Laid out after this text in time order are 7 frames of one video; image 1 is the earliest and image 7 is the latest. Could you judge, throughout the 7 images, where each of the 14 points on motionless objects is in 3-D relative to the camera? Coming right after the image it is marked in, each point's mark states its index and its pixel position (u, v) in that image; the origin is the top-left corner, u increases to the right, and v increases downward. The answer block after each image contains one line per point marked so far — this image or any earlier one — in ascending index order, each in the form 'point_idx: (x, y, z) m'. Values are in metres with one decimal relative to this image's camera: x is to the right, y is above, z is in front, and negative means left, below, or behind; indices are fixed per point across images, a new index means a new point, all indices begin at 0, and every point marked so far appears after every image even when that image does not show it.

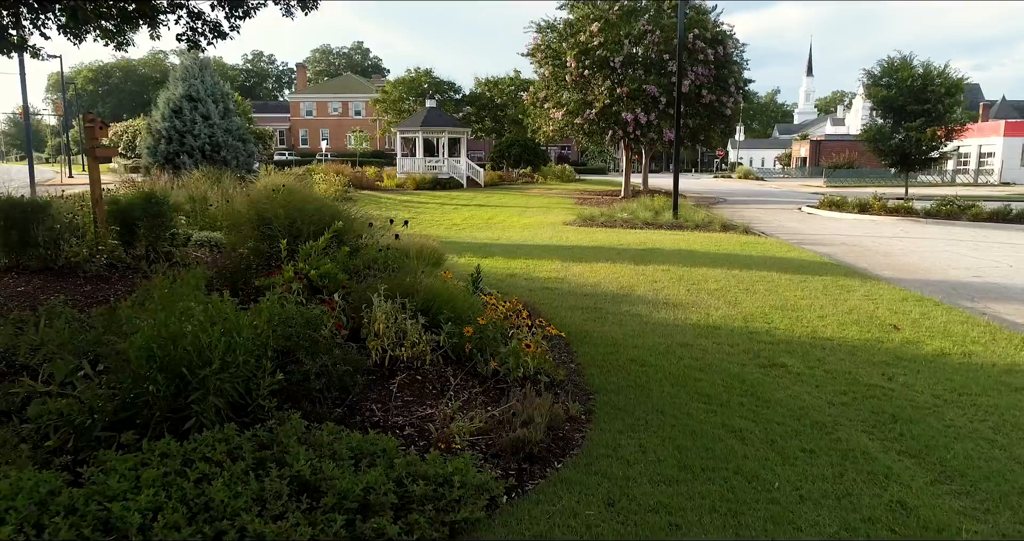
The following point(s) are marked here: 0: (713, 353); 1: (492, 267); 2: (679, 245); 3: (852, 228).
0: (+1.4, -0.6, +4.8) m
1: (-0.3, +0.1, +9.4) m
2: (+2.7, +0.4, +11.6) m
3: (+7.4, +0.9, +15.8) m
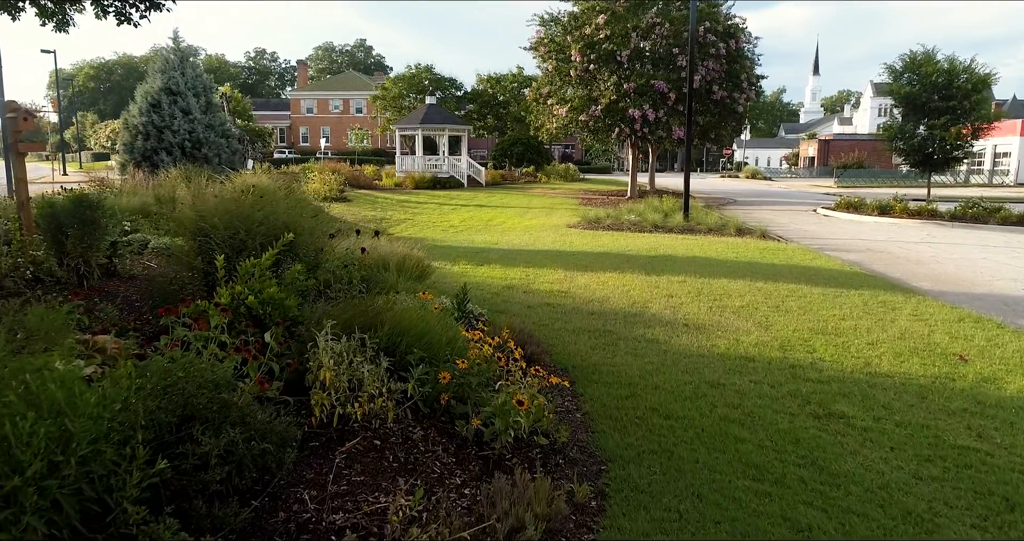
0: (+1.3, -0.7, +3.9) m
1: (-0.3, -0.1, +8.5) m
2: (+2.7, +0.3, +10.6) m
3: (+7.4, +0.8, +14.9) m
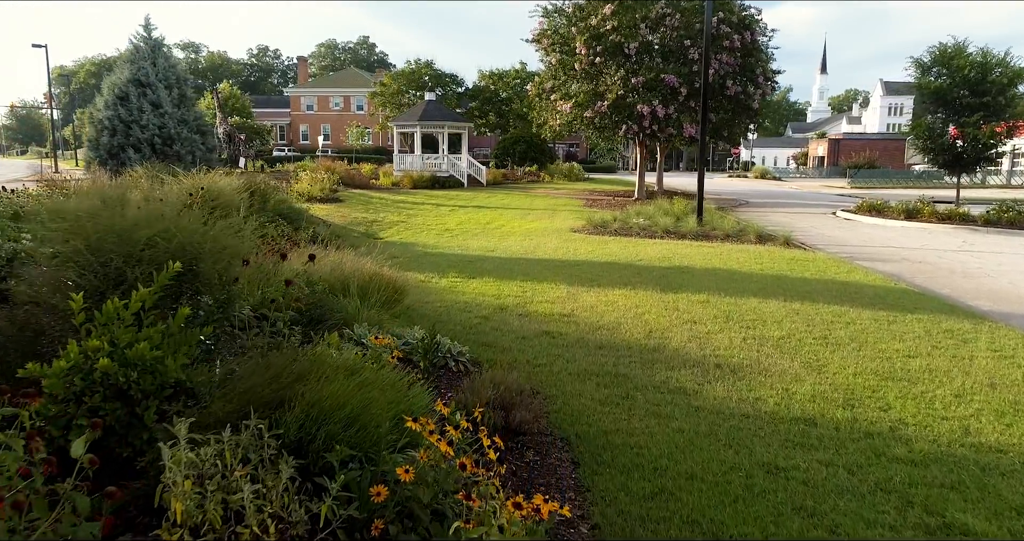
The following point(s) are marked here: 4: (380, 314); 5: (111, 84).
0: (+1.2, -0.9, +2.8) m
1: (-0.4, -0.2, +7.4) m
2: (+2.6, +0.1, +9.5) m
3: (+7.4, +0.6, +13.7) m
4: (-0.9, -0.3, +4.8) m
5: (-7.0, +3.3, +12.6) m
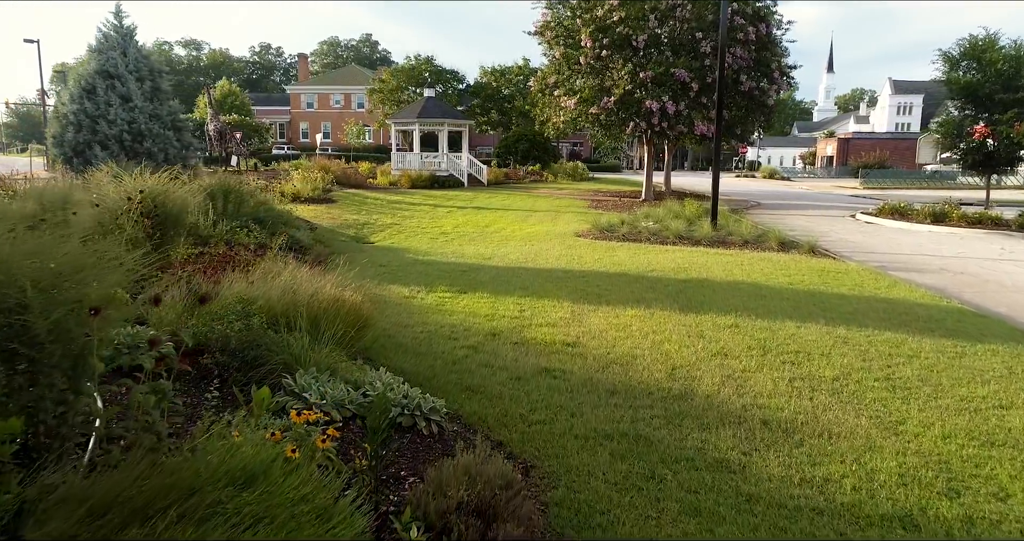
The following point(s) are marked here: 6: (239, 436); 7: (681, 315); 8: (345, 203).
0: (+1.2, -1.0, +1.8) m
1: (-0.4, -0.4, +6.4) m
2: (+2.6, 0.0, +8.5) m
3: (+7.4, +0.5, +12.6) m
4: (-0.9, -0.4, +3.8) m
5: (-7.0, +3.1, +11.6) m
6: (-0.9, -0.5, +2.4) m
7: (+1.4, -0.4, +6.1) m
8: (-4.4, +1.8, +18.9) m
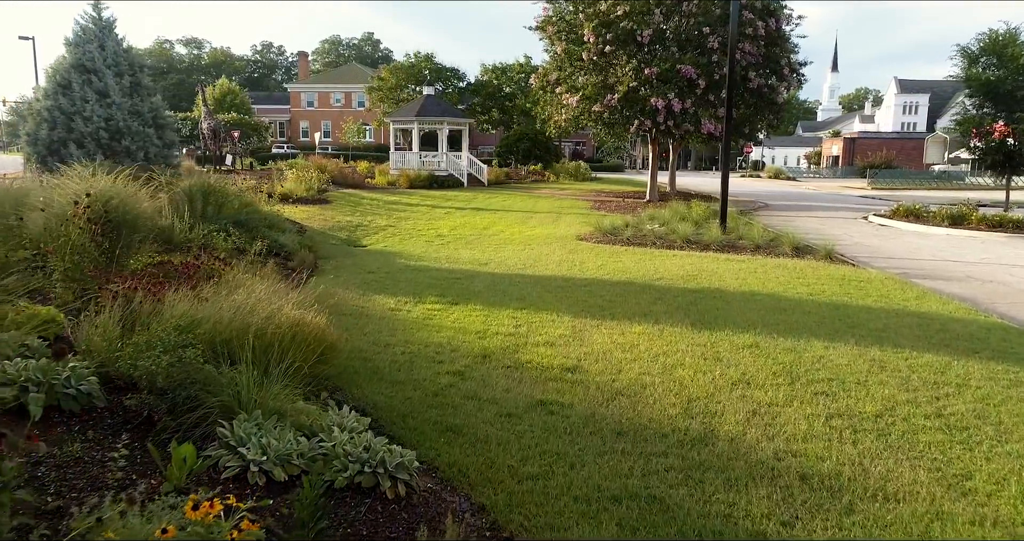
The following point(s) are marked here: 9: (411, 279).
0: (+1.1, -1.1, +1.1) m
1: (-0.4, -0.5, +5.7) m
2: (+2.5, -0.1, +7.8) m
3: (+7.4, +0.4, +12.0) m
4: (-1.0, -0.5, +3.1) m
5: (-7.0, +3.1, +11.0) m
6: (-0.9, -0.6, +1.7) m
7: (+1.4, -0.5, +5.5) m
8: (-4.4, +1.7, +18.3) m
9: (-1.2, -0.1, +8.3) m
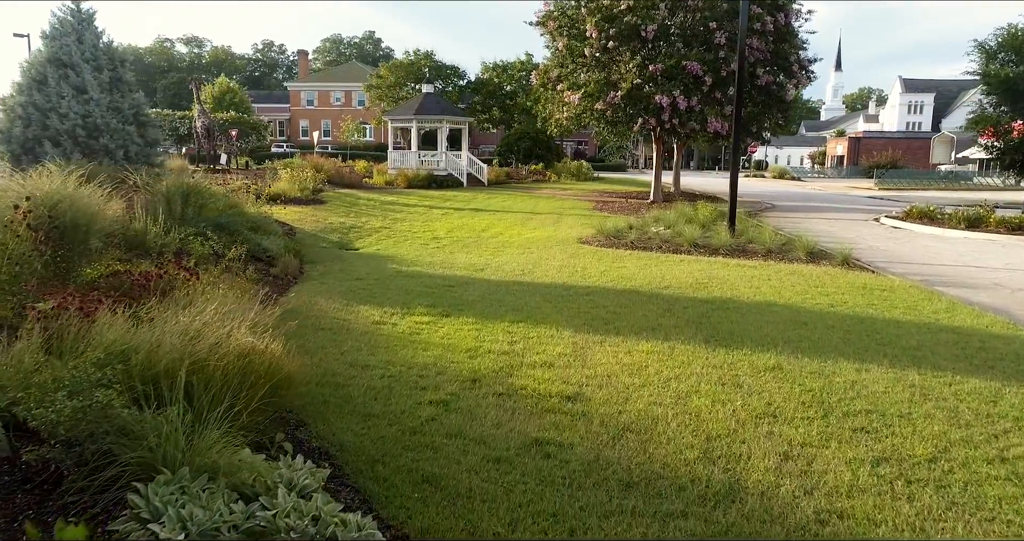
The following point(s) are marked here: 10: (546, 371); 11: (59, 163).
0: (+1.0, -1.2, +0.6) m
1: (-0.5, -0.5, +5.2) m
2: (+2.5, -0.2, +7.3) m
3: (+7.4, +0.3, +11.4) m
4: (-1.0, -0.6, +2.6) m
5: (-7.1, +3.0, +10.5) m
6: (-1.0, -0.7, +1.2) m
7: (+1.4, -0.6, +5.0) m
8: (-4.4, +1.6, +17.7) m
9: (-1.2, -0.2, +7.8) m
10: (+0.2, -0.6, +4.6) m
11: (-5.9, +1.4, +9.3) m
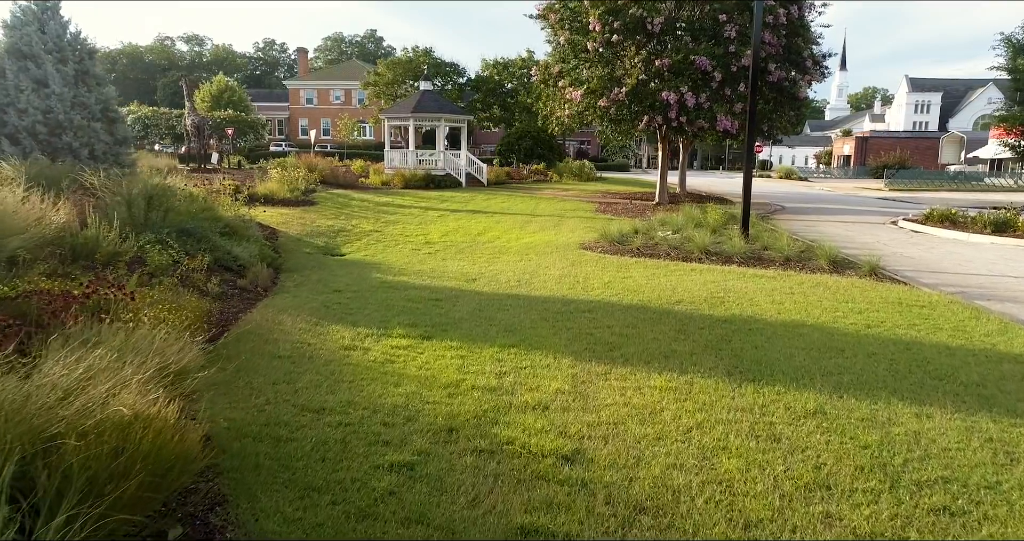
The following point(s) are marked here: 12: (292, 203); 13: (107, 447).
0: (+1.0, -1.3, -0.2) m
1: (-0.6, -0.7, +4.4) m
2: (+2.4, -0.4, +6.5) m
3: (+7.3, +0.1, +10.6) m
4: (-1.1, -0.7, +1.8) m
5: (-7.1, +2.9, +9.7) m
6: (-1.1, -0.8, +0.4) m
7: (+1.3, -0.7, +4.2) m
8: (-4.4, +1.5, +16.9) m
9: (-1.3, -0.3, +7.0) m
10: (+0.1, -0.8, +3.8) m
11: (-6.0, +1.3, +8.5) m
12: (-5.0, +1.5, +16.3) m
13: (-1.2, -0.5, +2.2) m
